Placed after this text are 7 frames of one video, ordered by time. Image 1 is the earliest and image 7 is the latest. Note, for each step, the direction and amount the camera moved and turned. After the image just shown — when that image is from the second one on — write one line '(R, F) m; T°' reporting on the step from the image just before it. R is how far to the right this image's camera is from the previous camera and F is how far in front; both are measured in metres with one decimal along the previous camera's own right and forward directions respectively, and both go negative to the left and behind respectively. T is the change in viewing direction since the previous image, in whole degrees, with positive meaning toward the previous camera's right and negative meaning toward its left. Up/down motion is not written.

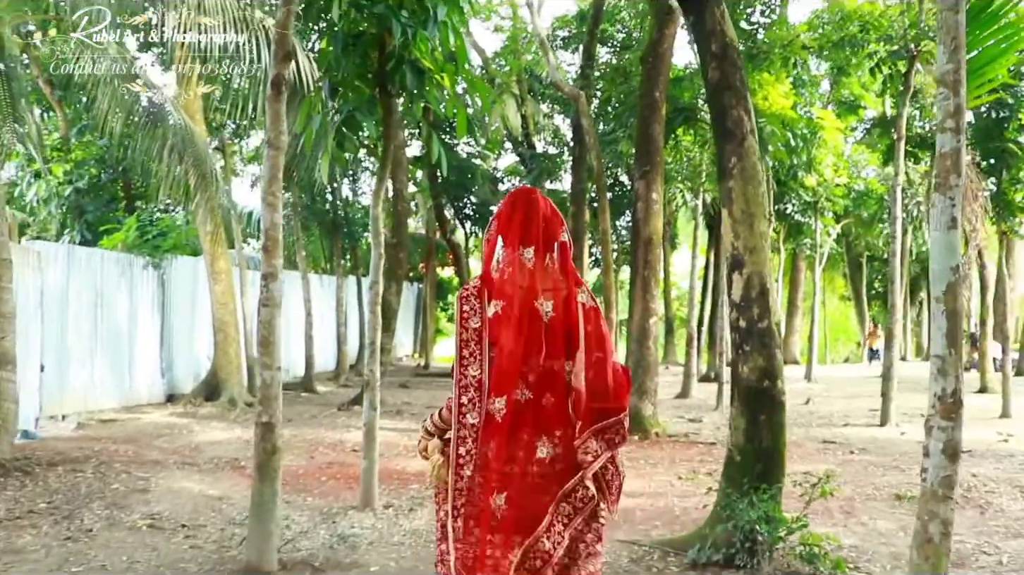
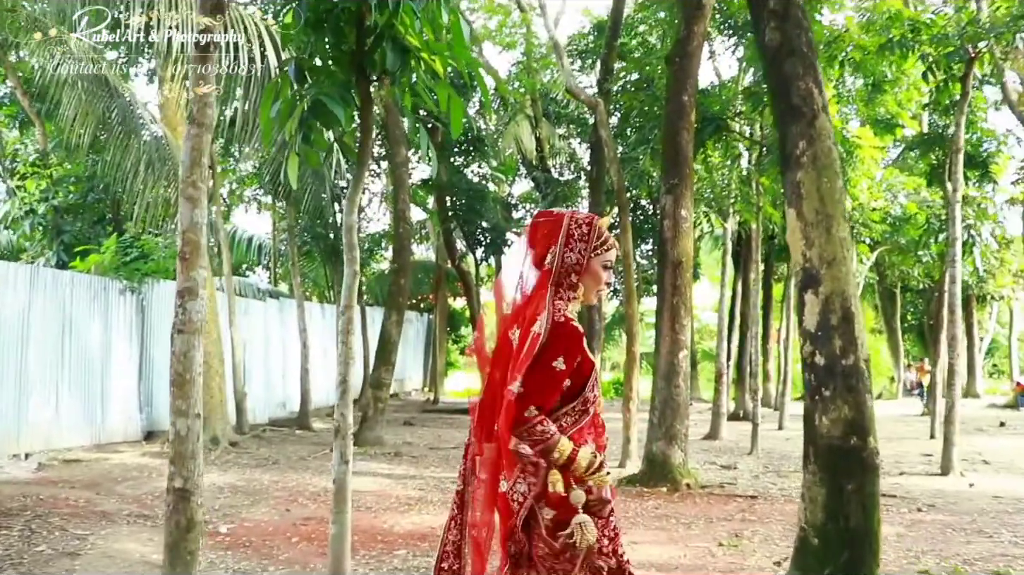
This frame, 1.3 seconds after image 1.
(+0.1, +1.2) m; -1°
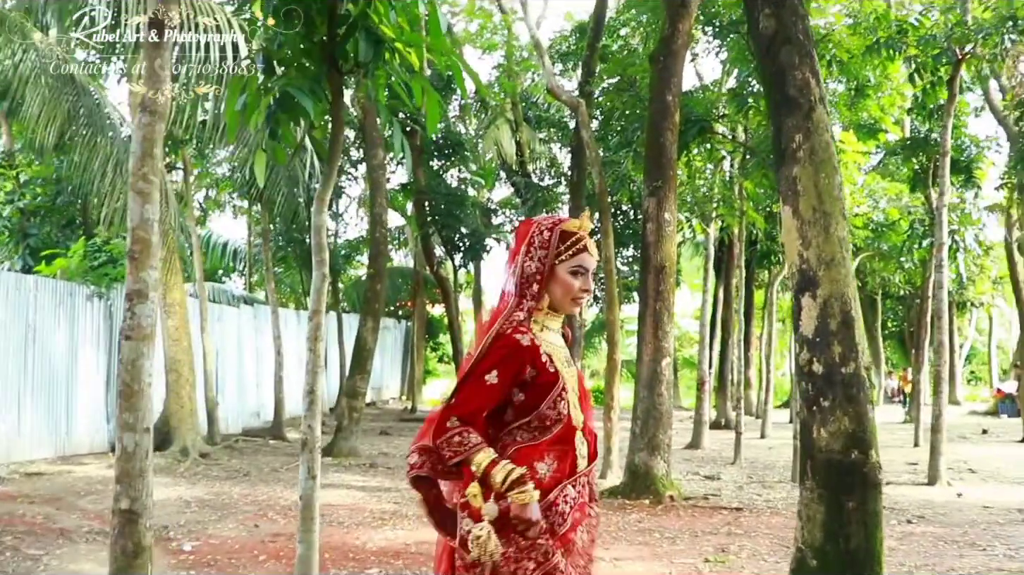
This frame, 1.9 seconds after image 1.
(0.0, +0.3) m; +1°
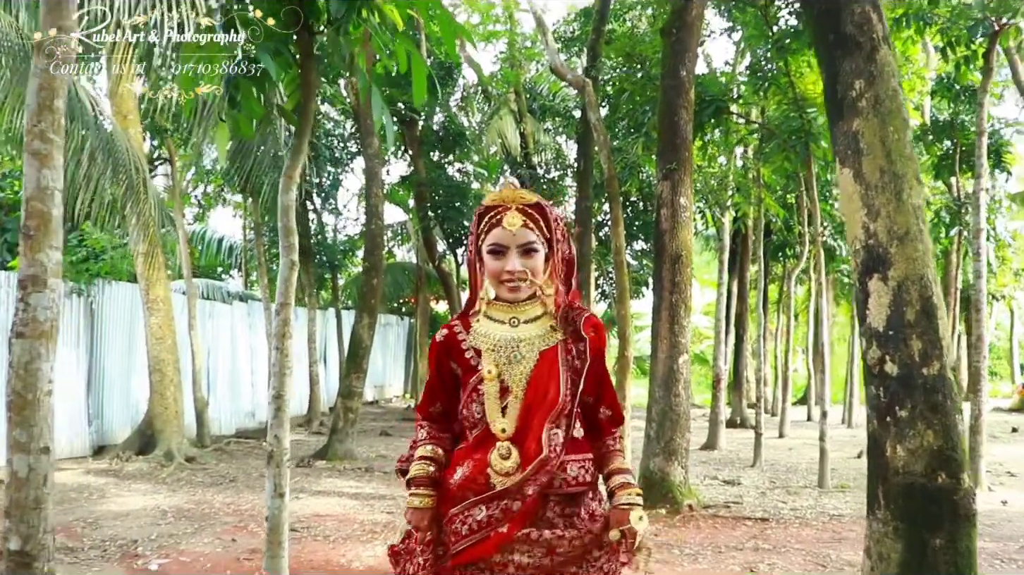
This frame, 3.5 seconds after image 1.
(0.0, +0.7) m; 0°
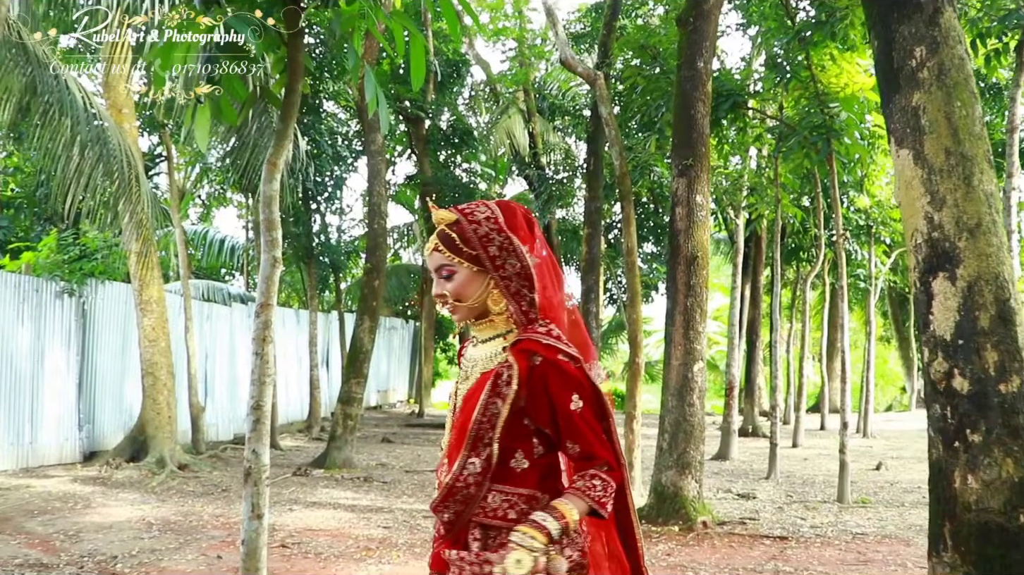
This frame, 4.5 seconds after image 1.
(0.0, +0.4) m; 0°
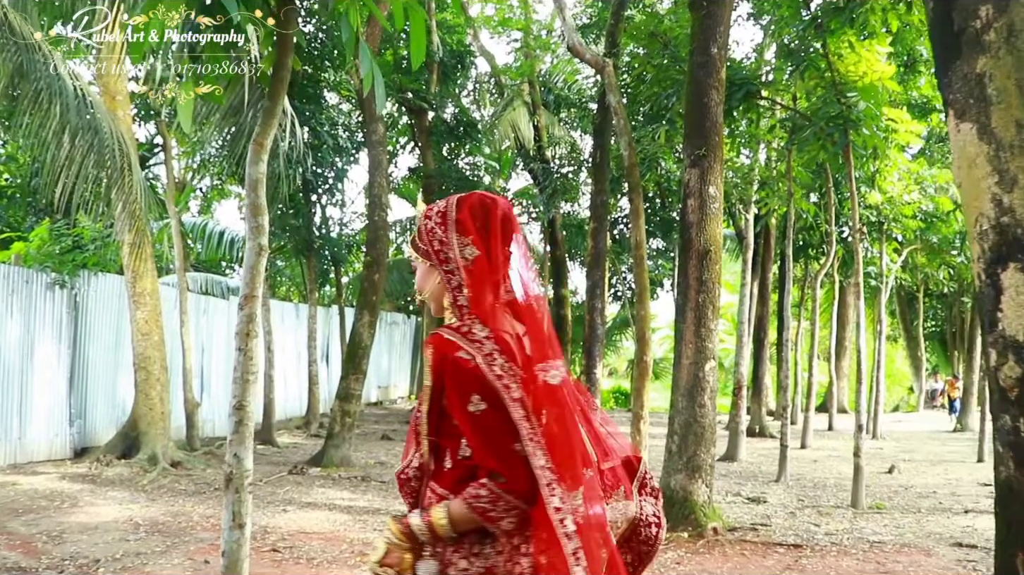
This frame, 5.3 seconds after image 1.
(0.0, +0.3) m; 0°
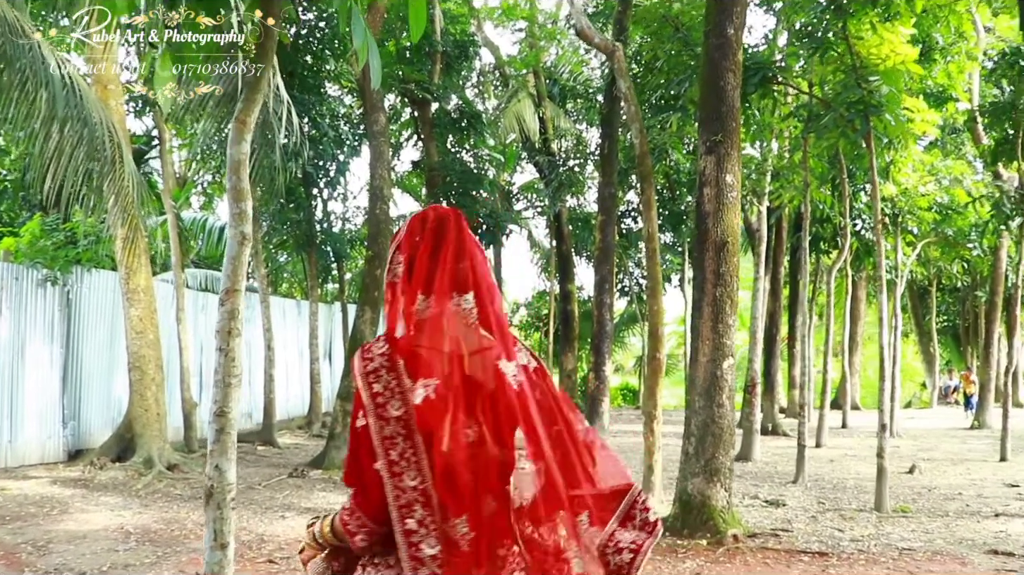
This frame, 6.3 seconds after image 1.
(0.0, +0.3) m; 0°
